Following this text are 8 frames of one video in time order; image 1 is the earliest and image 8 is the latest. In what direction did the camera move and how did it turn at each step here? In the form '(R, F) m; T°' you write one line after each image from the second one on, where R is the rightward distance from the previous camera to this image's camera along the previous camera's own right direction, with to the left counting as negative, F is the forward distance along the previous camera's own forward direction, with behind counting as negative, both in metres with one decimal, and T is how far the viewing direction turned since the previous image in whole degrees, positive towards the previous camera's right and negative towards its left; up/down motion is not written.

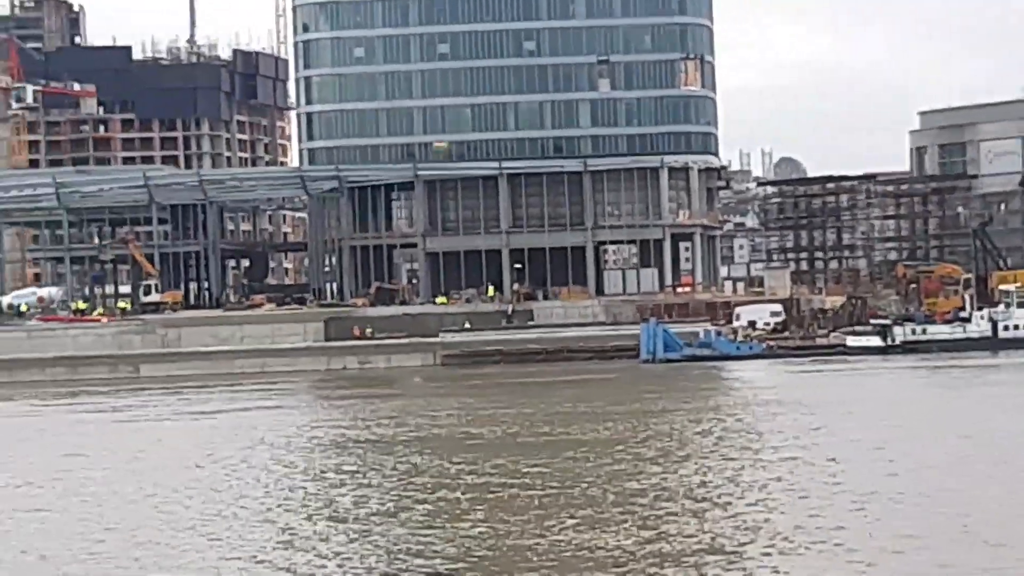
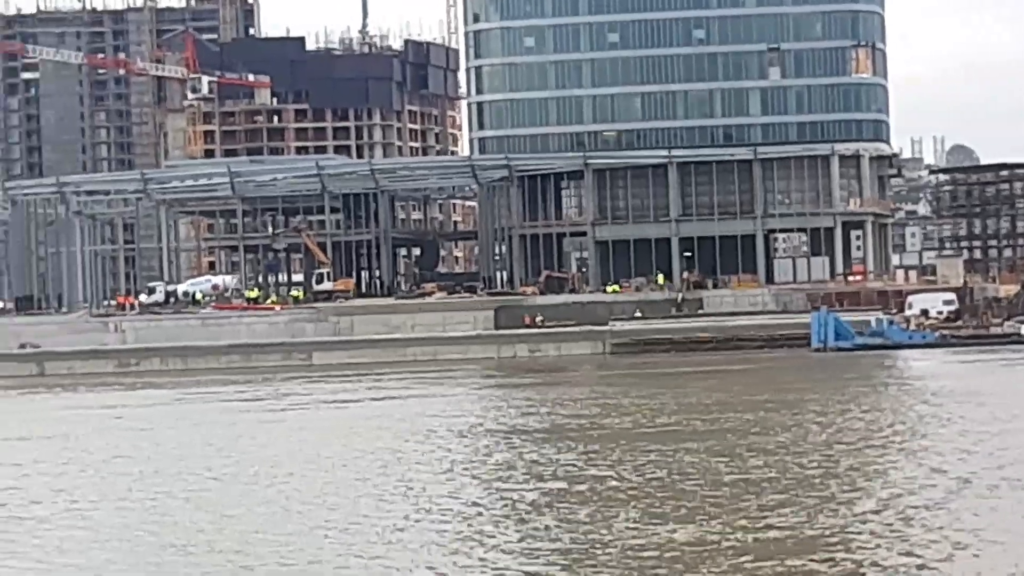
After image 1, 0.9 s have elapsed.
(+0.2, -0.1) m; -4°
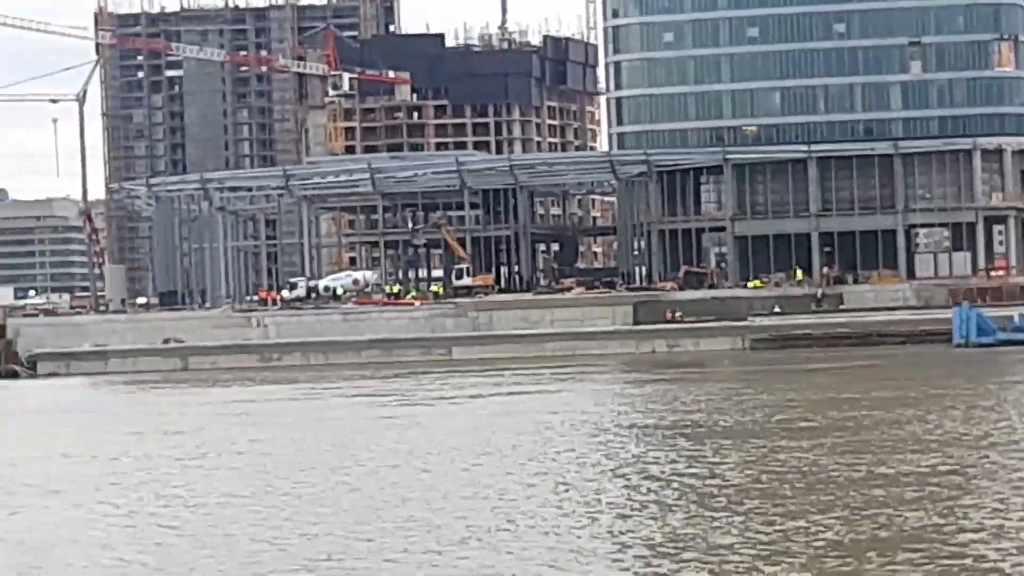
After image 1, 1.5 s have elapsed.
(+0.3, -0.1) m; -4°
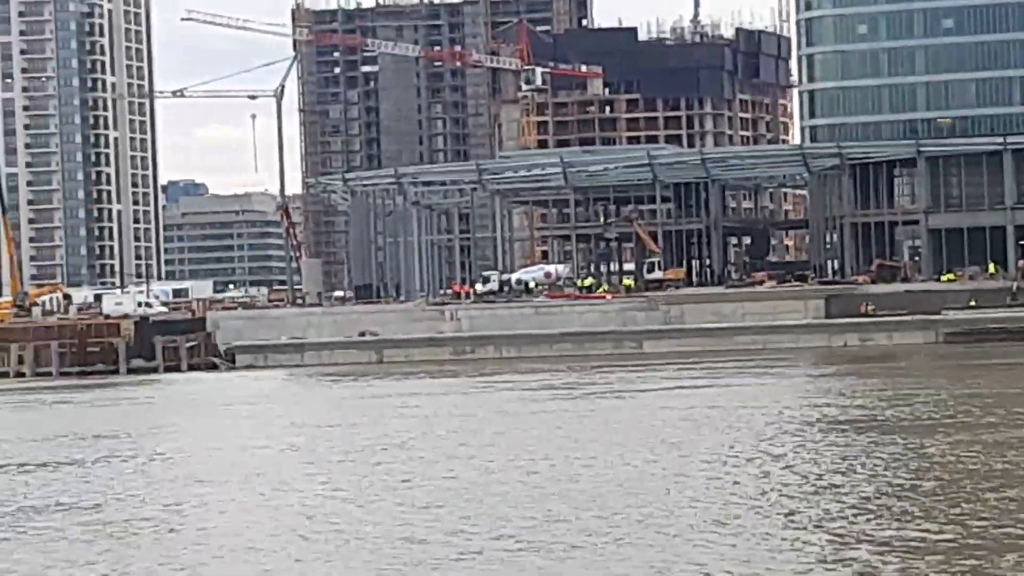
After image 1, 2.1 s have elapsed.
(+0.1, -0.5) m; -5°
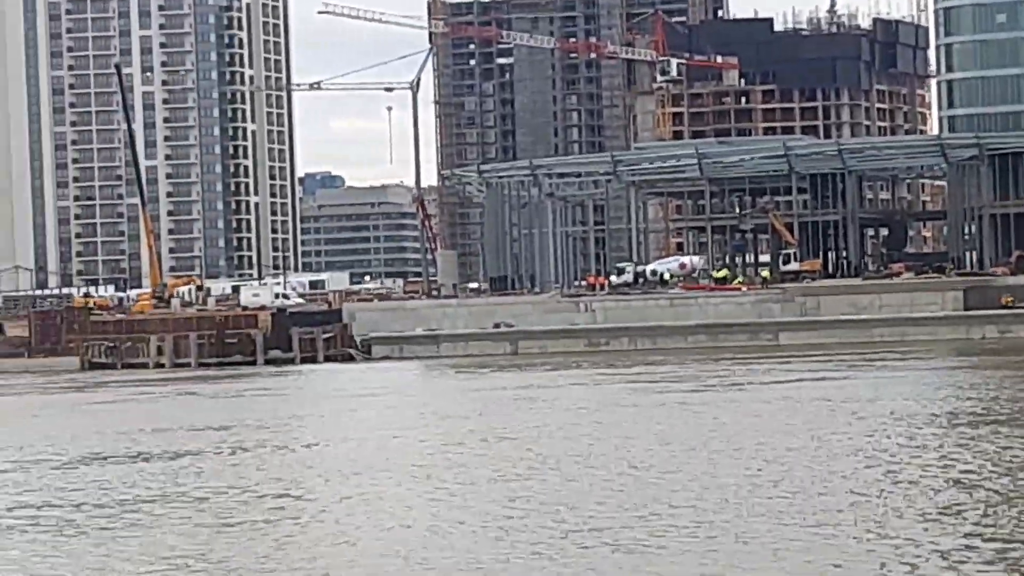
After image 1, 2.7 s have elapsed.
(0.0, -0.1) m; -3°
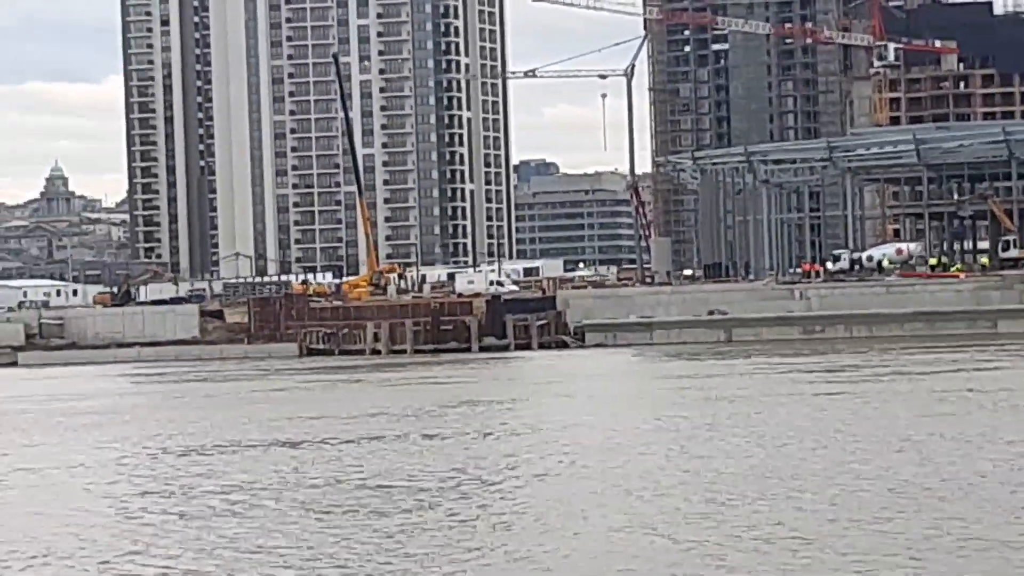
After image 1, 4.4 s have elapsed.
(0.0, 0.0) m; -5°
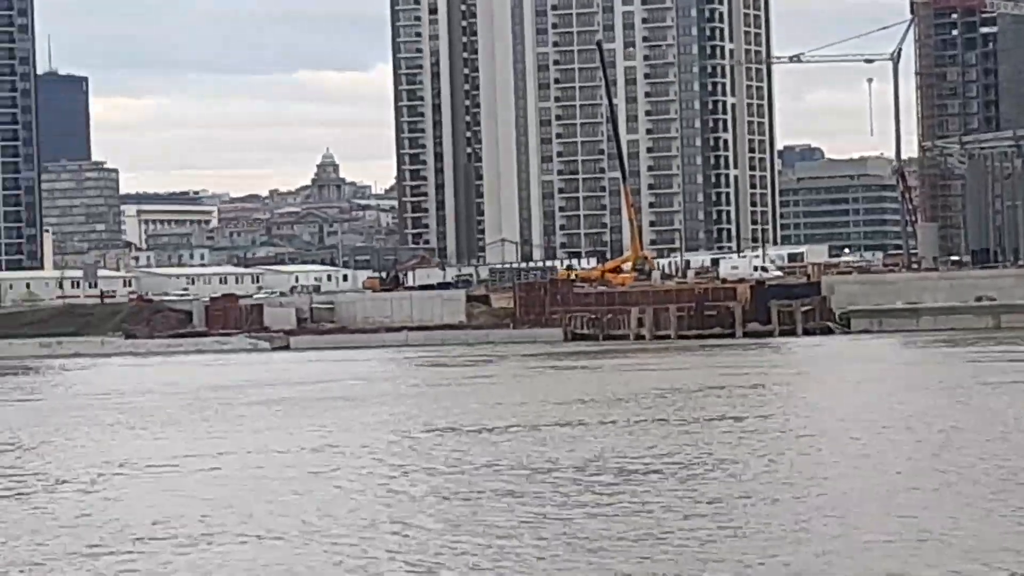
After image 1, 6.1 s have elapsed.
(+0.1, -0.6) m; -7°
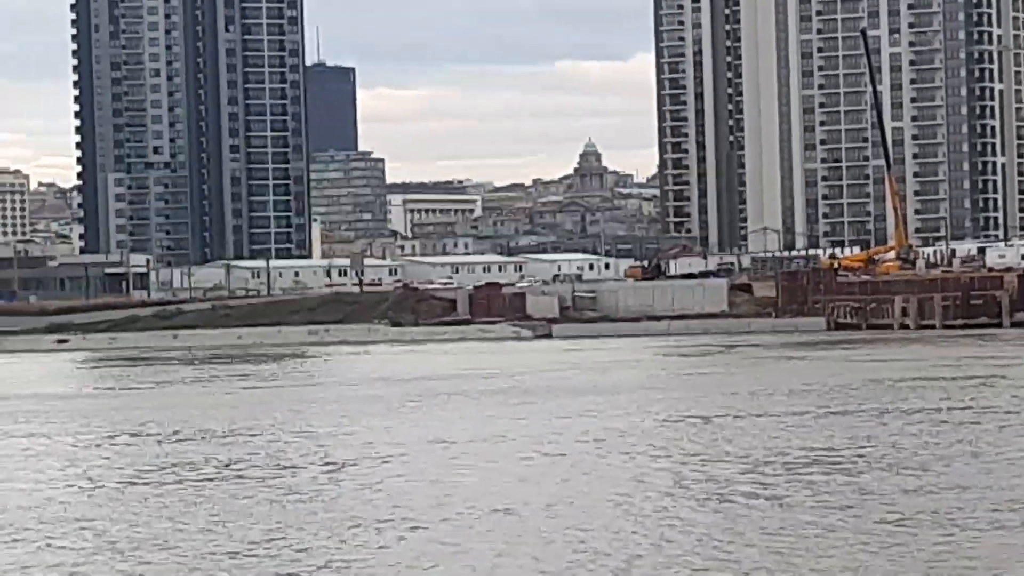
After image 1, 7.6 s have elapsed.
(+0.4, -0.4) m; -7°
